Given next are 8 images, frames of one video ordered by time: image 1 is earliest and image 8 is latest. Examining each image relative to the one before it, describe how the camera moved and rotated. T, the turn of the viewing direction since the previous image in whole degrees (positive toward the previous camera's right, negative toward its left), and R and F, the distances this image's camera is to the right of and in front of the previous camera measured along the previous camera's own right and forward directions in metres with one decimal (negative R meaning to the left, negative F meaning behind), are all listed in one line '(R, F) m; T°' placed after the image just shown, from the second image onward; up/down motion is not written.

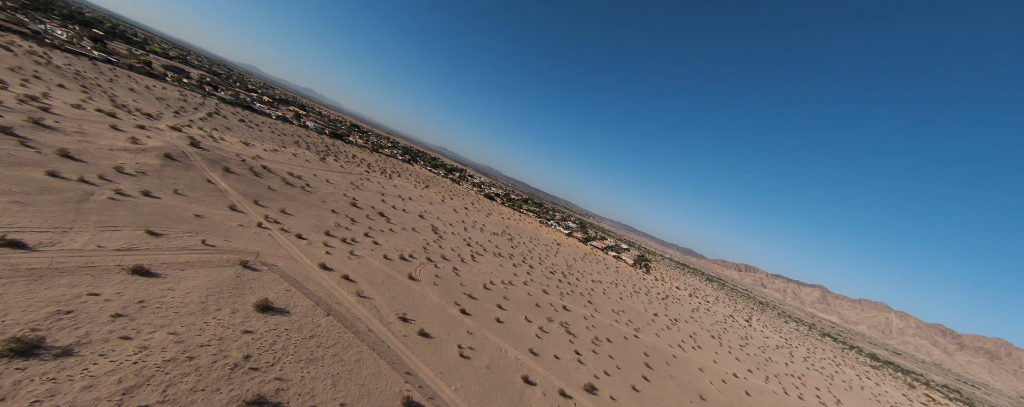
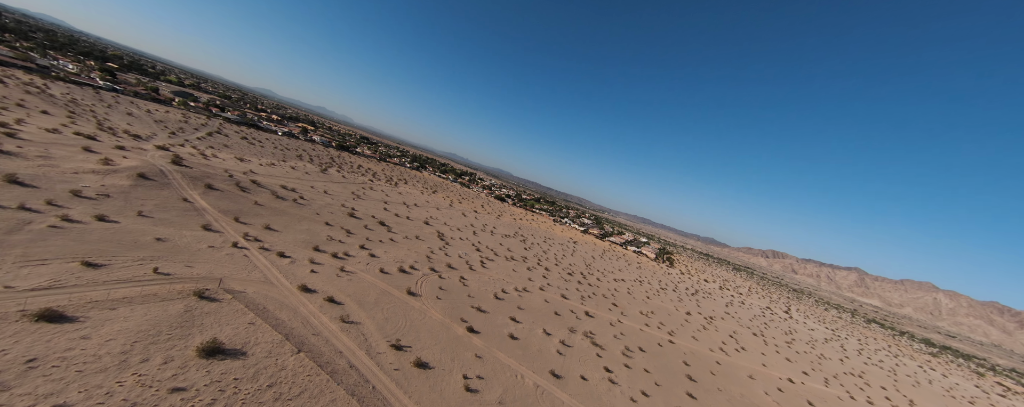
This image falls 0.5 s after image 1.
(+0.3, +1.8) m; -3°
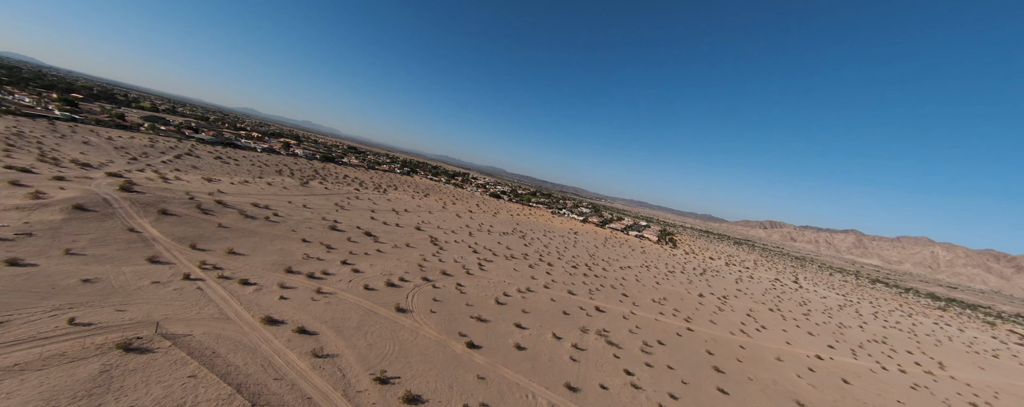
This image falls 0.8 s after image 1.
(+0.2, +1.4) m; +1°
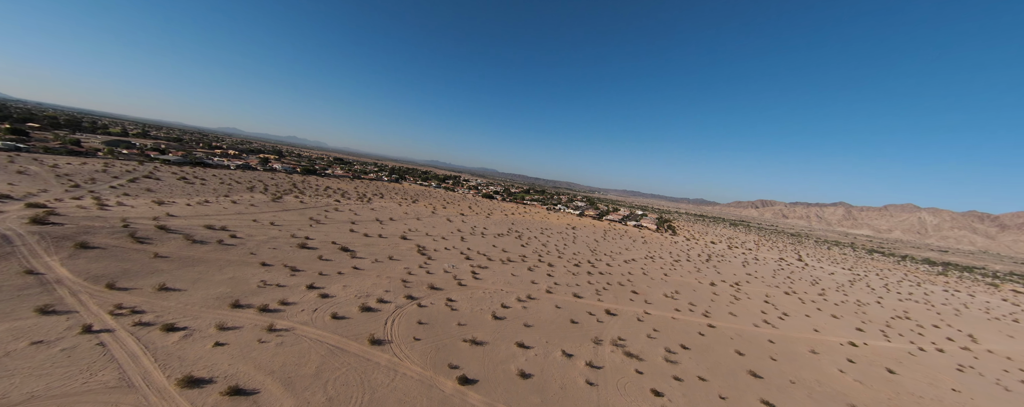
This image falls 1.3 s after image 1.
(+0.1, +1.9) m; +1°
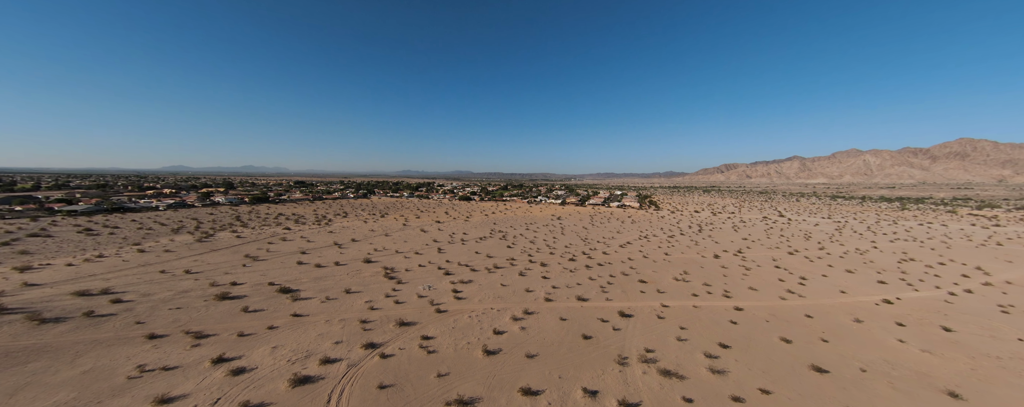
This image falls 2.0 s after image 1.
(+0.1, +2.9) m; +4°
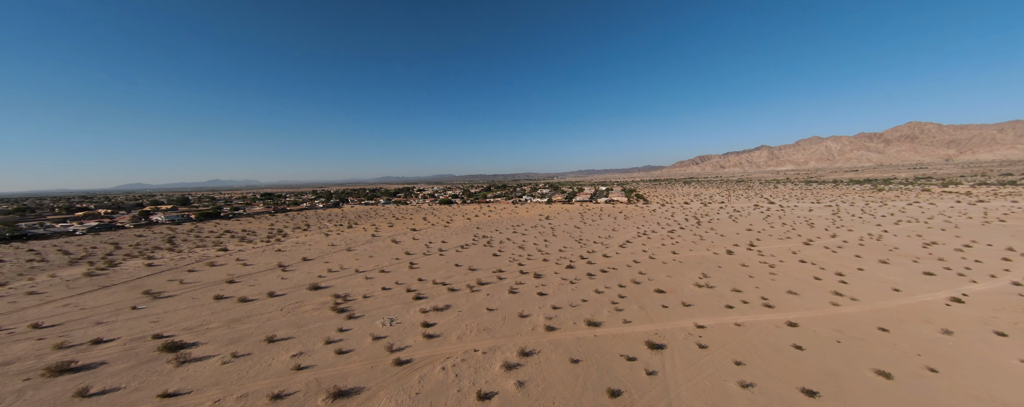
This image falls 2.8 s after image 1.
(0.0, +3.4) m; +3°
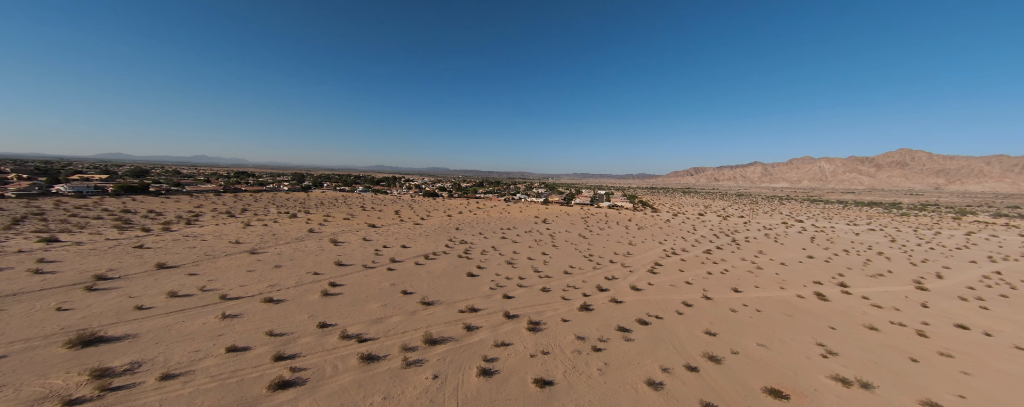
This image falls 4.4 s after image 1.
(+0.2, +6.9) m; +1°
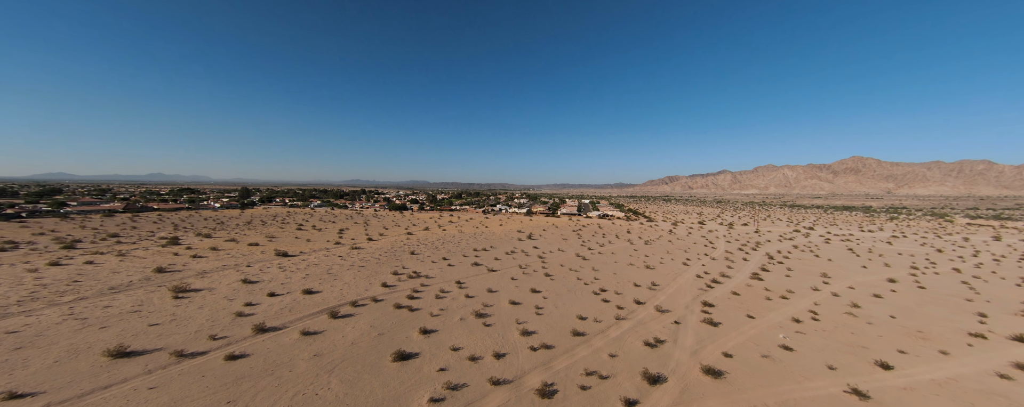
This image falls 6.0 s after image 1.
(+0.4, +6.5) m; +4°
